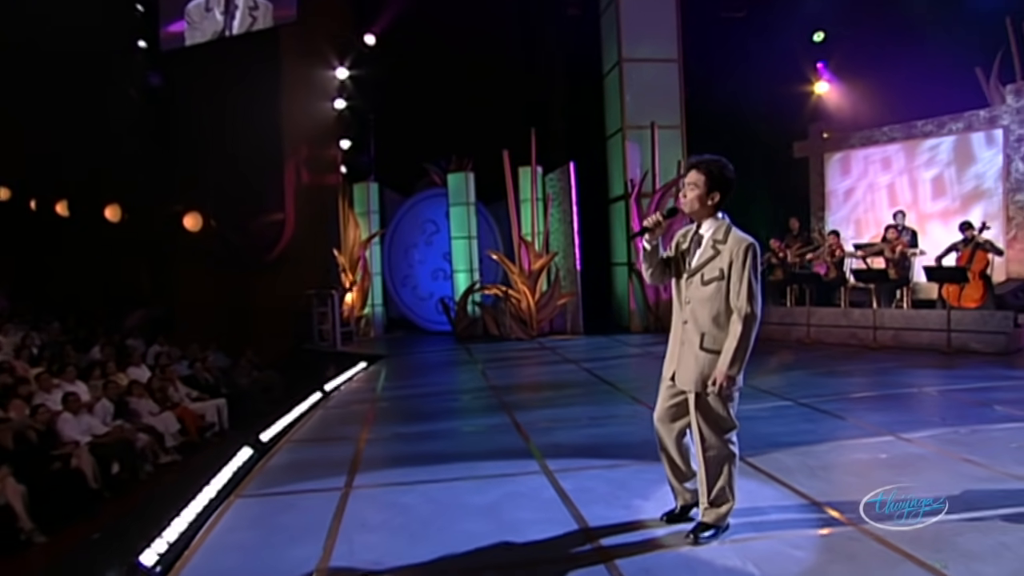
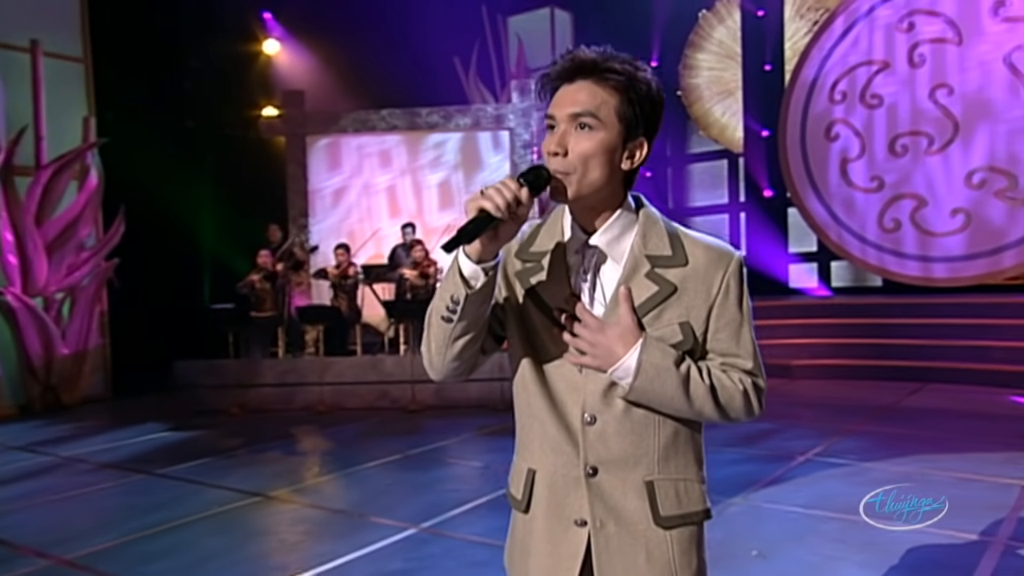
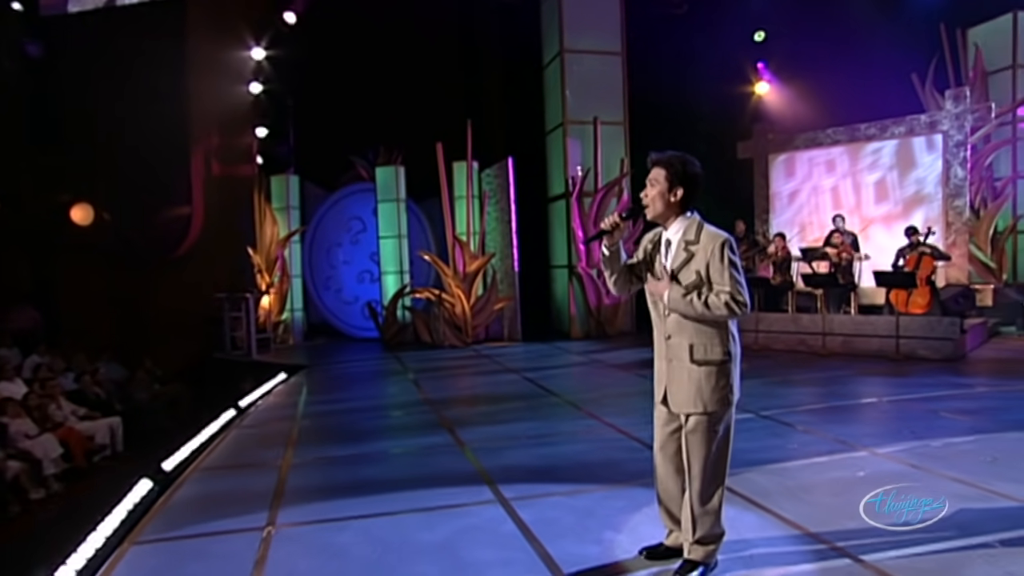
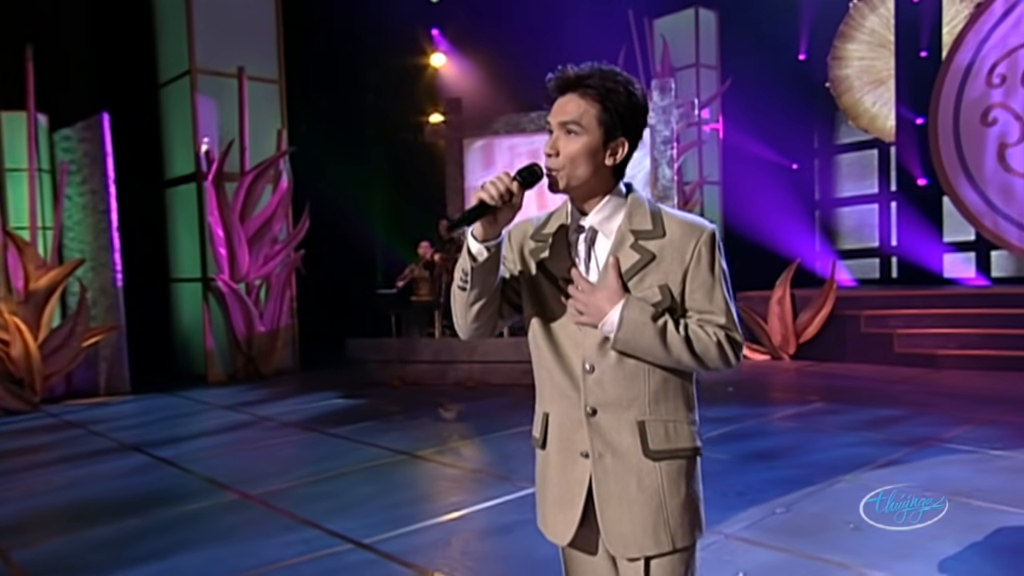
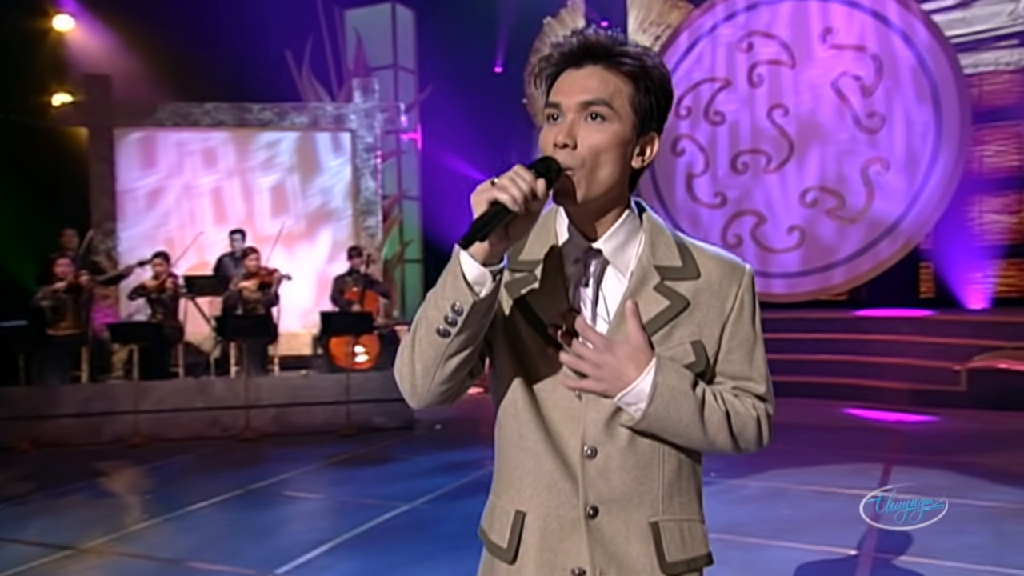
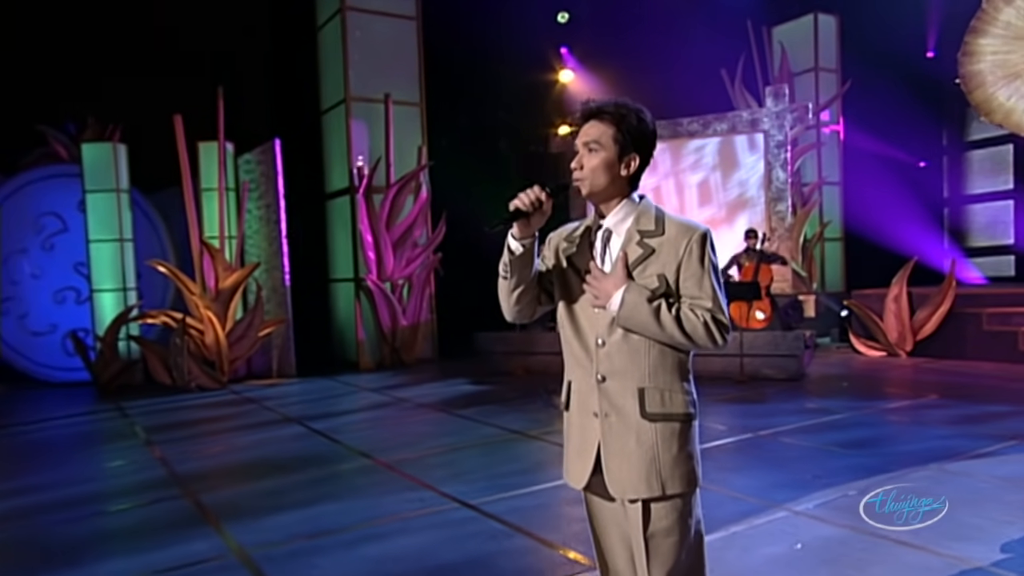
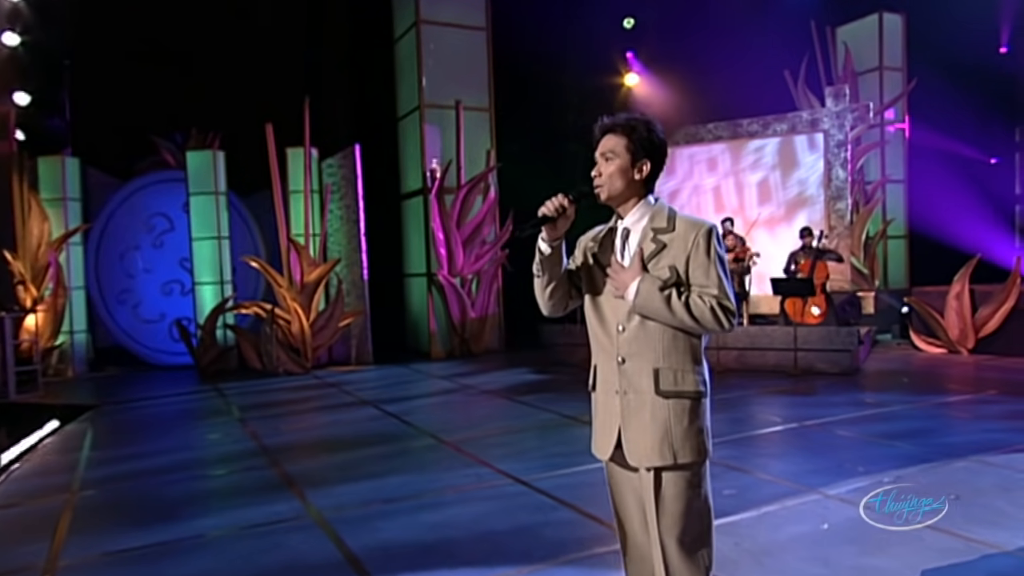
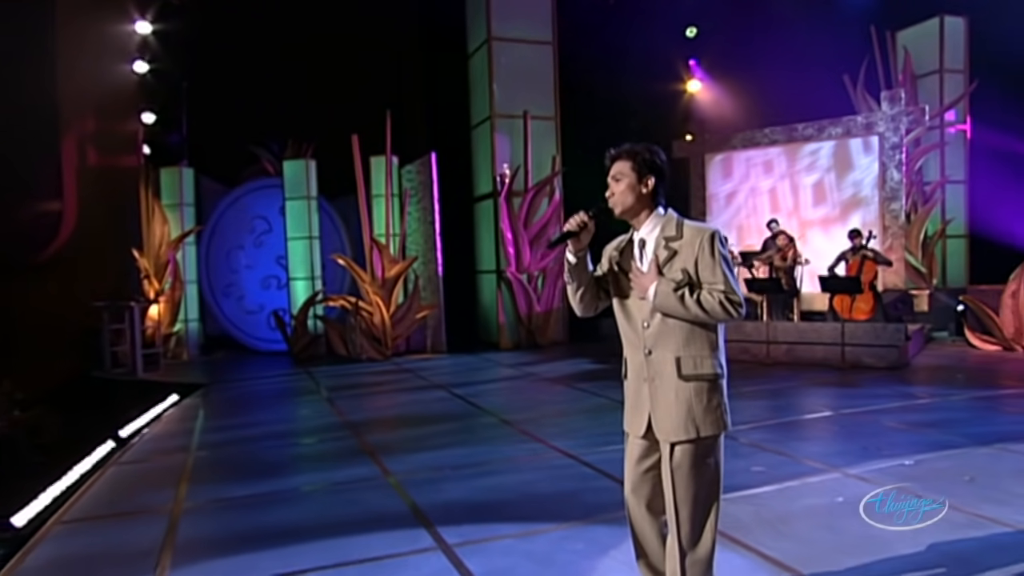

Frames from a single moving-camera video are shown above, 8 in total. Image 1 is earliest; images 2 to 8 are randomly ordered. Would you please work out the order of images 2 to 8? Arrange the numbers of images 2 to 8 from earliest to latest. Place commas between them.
3, 8, 7, 6, 4, 2, 5
